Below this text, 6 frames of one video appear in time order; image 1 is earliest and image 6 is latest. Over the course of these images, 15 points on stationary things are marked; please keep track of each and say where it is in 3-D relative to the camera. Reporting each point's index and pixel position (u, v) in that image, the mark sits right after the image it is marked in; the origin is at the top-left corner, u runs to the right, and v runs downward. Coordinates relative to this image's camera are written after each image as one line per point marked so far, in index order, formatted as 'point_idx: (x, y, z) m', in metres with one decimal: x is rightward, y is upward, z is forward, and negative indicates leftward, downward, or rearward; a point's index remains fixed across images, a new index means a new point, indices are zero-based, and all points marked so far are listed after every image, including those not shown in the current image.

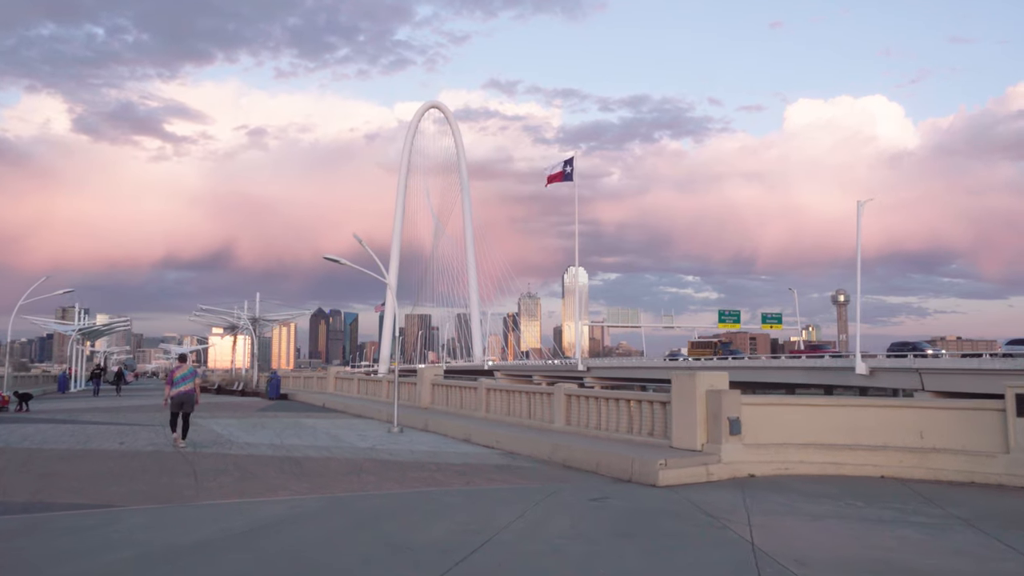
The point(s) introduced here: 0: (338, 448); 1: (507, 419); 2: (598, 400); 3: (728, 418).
0: (-3.4, -3.1, +15.5) m
1: (-0.1, -3.1, +18.5) m
2: (+1.7, -2.2, +15.4) m
3: (+3.3, -2.0, +12.0) m
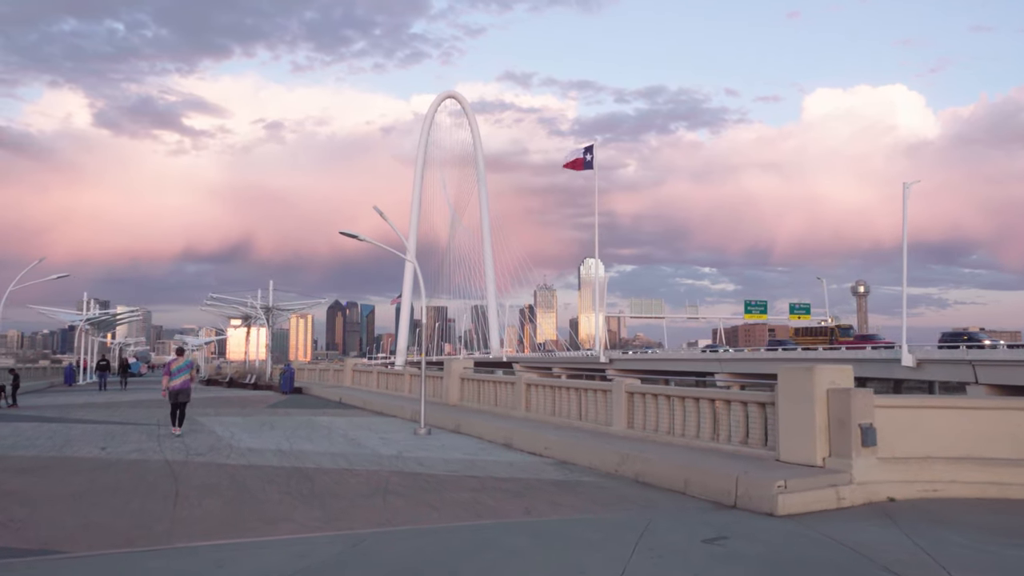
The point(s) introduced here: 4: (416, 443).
0: (-2.5, -2.7, +12.9) m
1: (+0.8, -2.7, +15.9) m
2: (+2.5, -1.8, +12.7) m
3: (+4.1, -1.6, +9.3) m
4: (-1.8, -3.0, +15.1) m
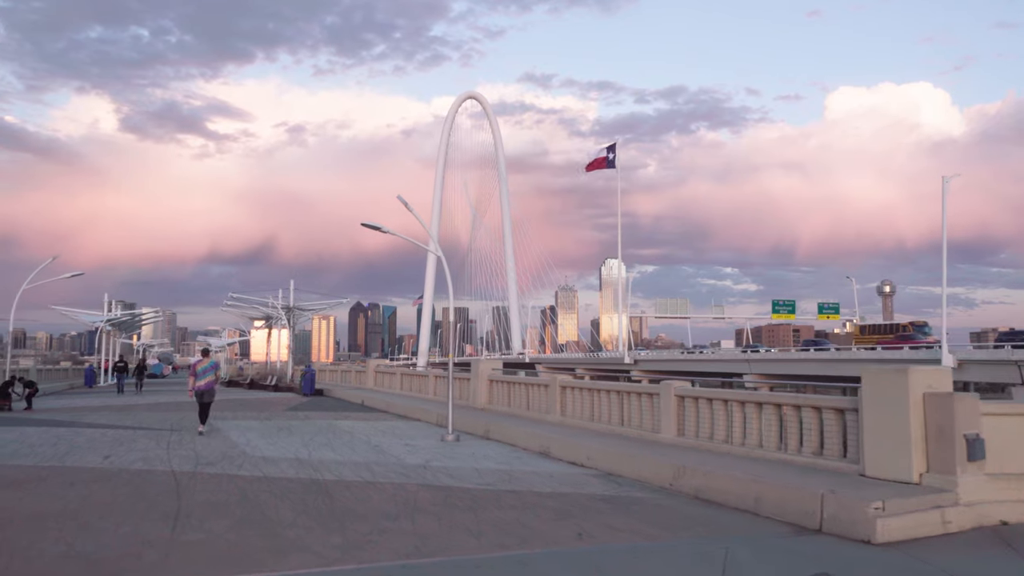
0: (-2.0, -2.6, +11.8) m
1: (+1.5, -2.6, +14.7) m
2: (+3.1, -1.7, +11.4) m
3: (+4.6, -1.5, +8.0) m
4: (-1.2, -2.9, +13.9) m
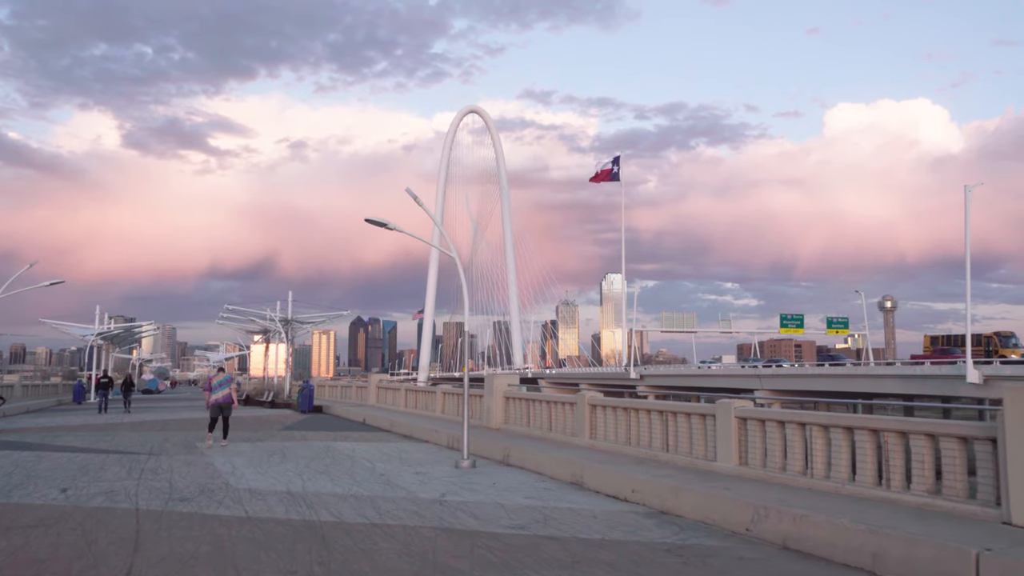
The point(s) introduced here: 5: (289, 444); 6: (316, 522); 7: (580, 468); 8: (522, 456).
0: (-1.5, -2.7, +9.9) m
1: (+1.9, -2.6, +12.7) m
2: (+3.5, -1.7, +9.5) m
3: (+5.0, -1.4, +6.0) m
4: (-0.8, -2.9, +12.0) m
5: (-4.8, -3.4, +17.3) m
6: (-2.1, -2.6, +8.6) m
7: (+1.0, -2.7, +11.7) m
8: (+0.2, -2.9, +13.6) m
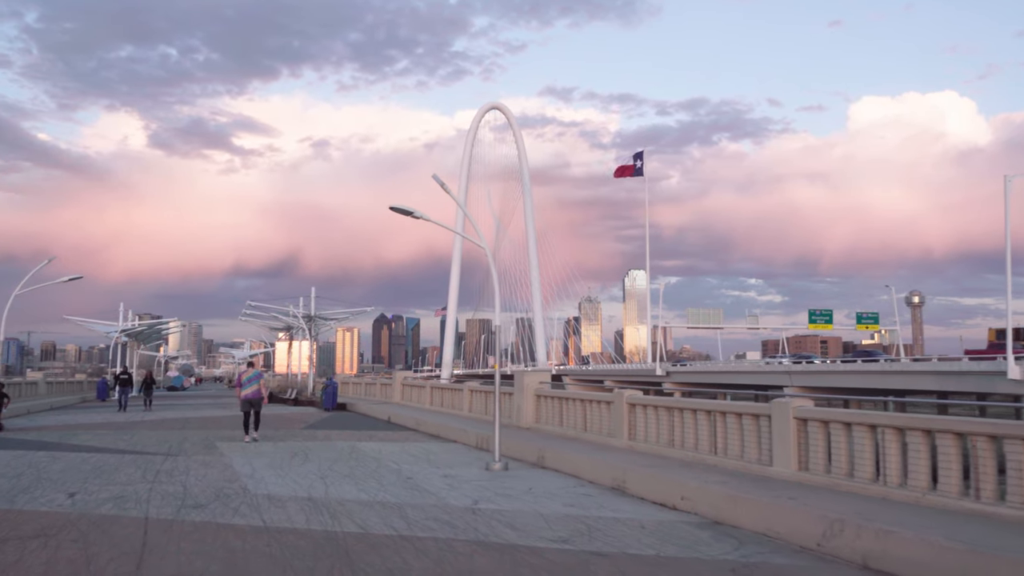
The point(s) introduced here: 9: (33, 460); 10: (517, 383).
0: (-1.1, -2.5, +9.1) m
1: (+2.4, -2.5, +11.9) m
2: (+4.0, -1.5, +8.6) m
3: (+5.3, -1.3, +5.1) m
4: (-0.3, -2.8, +11.2) m
5: (-4.2, -3.3, +16.6) m
6: (-1.7, -2.4, +7.9) m
7: (+1.5, -2.5, +10.9) m
8: (+0.7, -2.7, +12.7) m
9: (-8.2, -3.0, +13.6) m
10: (+0.1, -2.1, +17.7) m
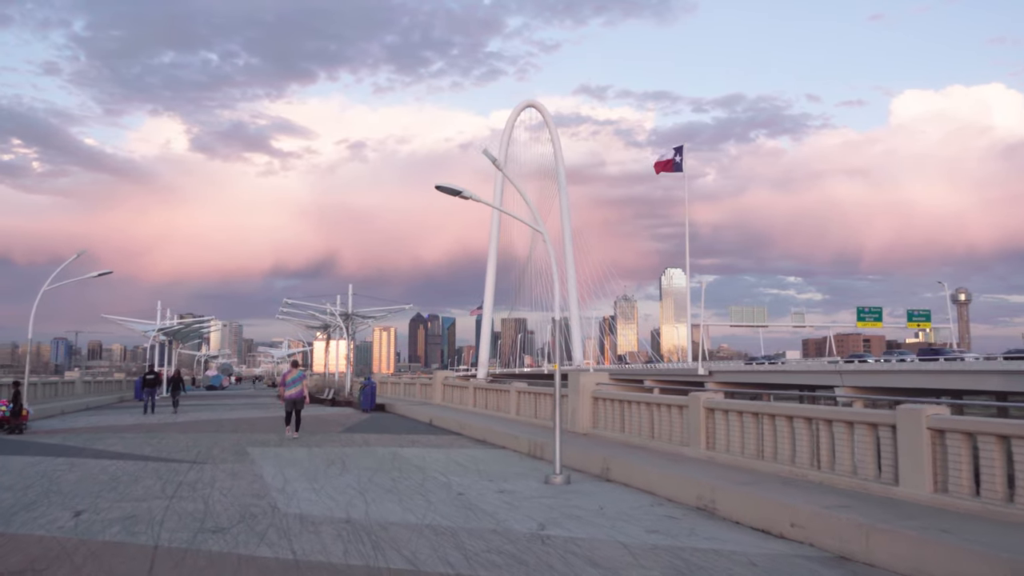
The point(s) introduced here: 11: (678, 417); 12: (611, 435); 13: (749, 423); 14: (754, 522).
0: (-0.4, -2.4, +7.6) m
1: (+3.3, -2.3, +10.2) m
2: (+4.7, -1.4, +6.9) m
3: (+5.9, -1.1, +3.3) m
4: (+0.6, -2.6, +9.6) m
5: (-3.1, -3.1, +15.2) m
6: (-1.0, -2.3, +6.4) m
7: (+2.3, -2.4, +9.3) m
8: (+1.6, -2.6, +11.2) m
9: (-7.3, -2.8, +12.4) m
10: (+1.2, -2.0, +16.2) m
11: (+2.7, -2.1, +12.7) m
12: (+1.8, -2.7, +14.7) m
13: (+3.3, -1.9, +10.9) m
14: (+2.6, -2.5, +8.4) m
